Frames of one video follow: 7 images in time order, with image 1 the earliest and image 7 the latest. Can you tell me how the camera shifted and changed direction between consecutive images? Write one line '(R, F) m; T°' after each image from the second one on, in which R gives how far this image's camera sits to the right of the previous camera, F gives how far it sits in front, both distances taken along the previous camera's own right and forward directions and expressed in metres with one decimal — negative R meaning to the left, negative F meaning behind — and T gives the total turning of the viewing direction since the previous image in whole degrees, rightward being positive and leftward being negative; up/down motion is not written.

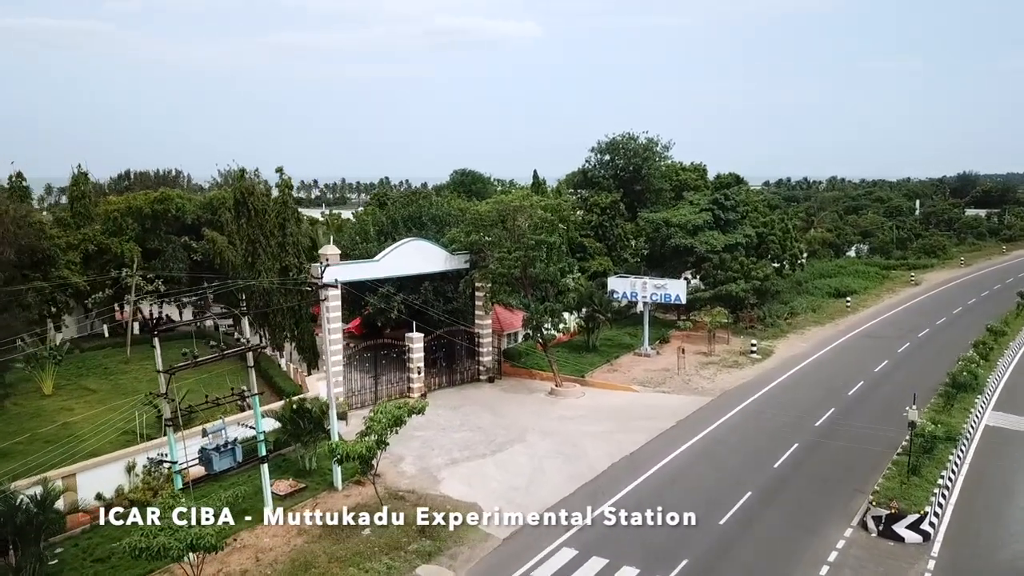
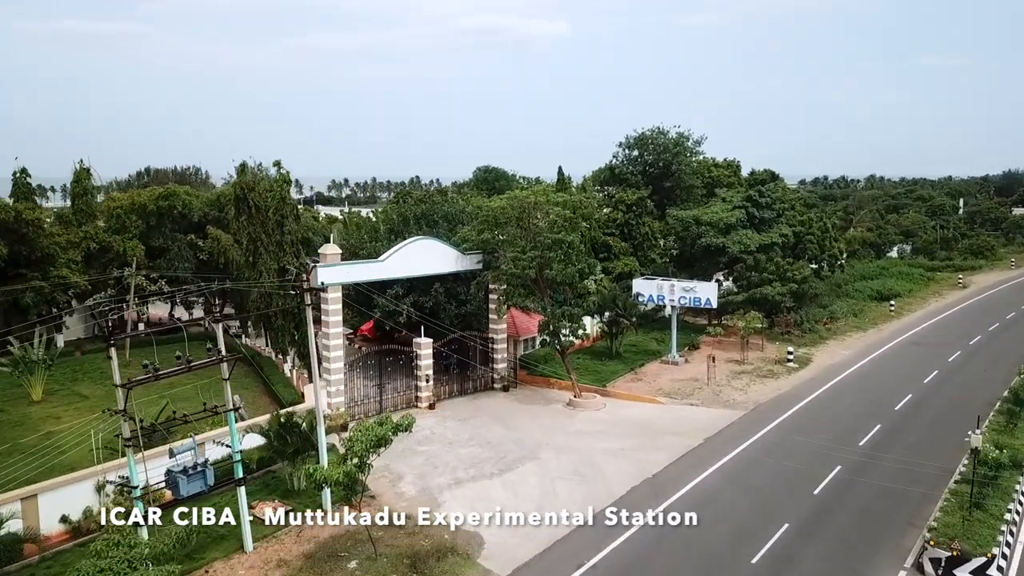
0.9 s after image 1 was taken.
(+0.4, +1.5) m; -2°
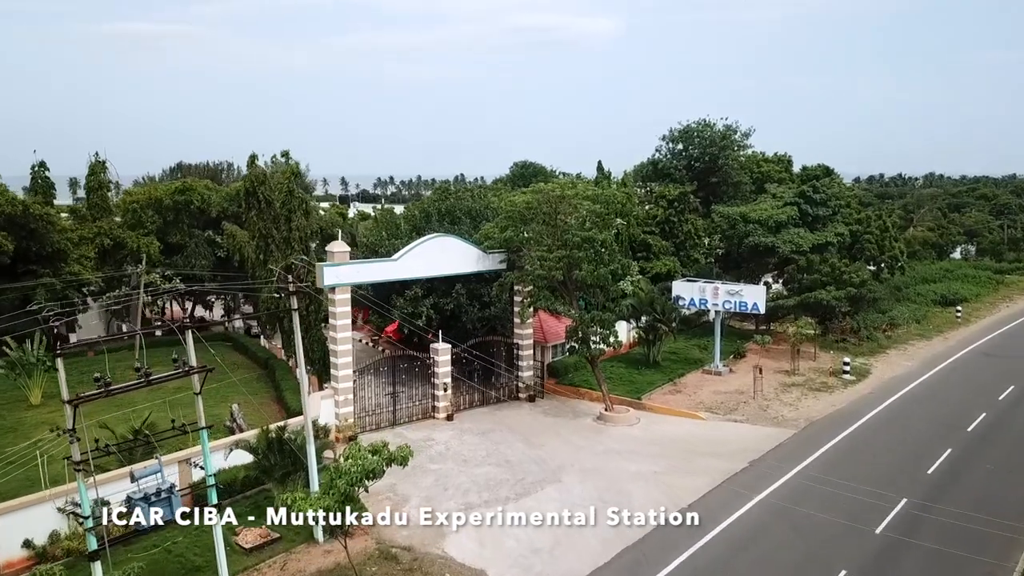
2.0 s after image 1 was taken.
(+0.5, +1.6) m; -3°
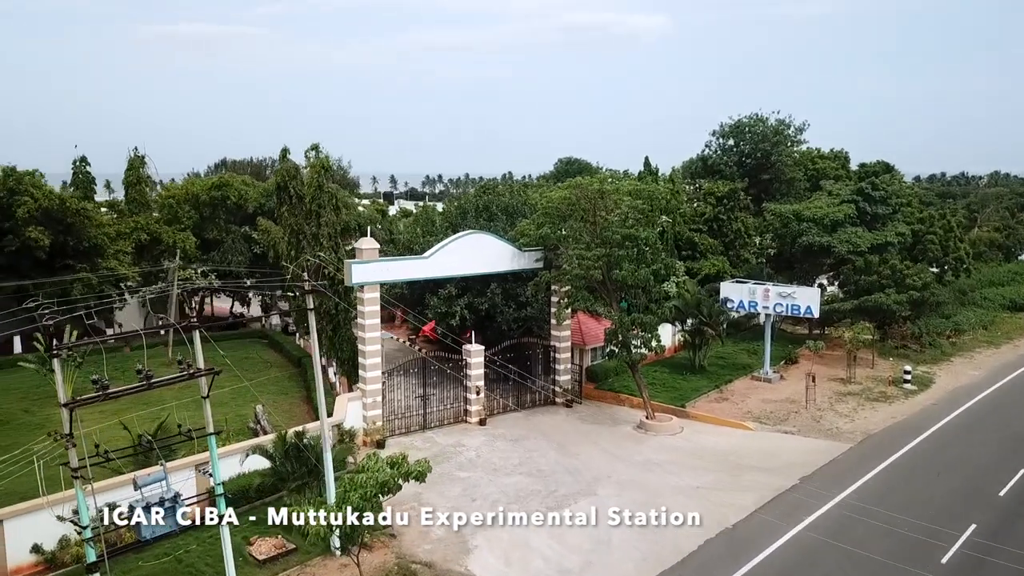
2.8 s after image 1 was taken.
(+0.2, +0.8) m; -3°
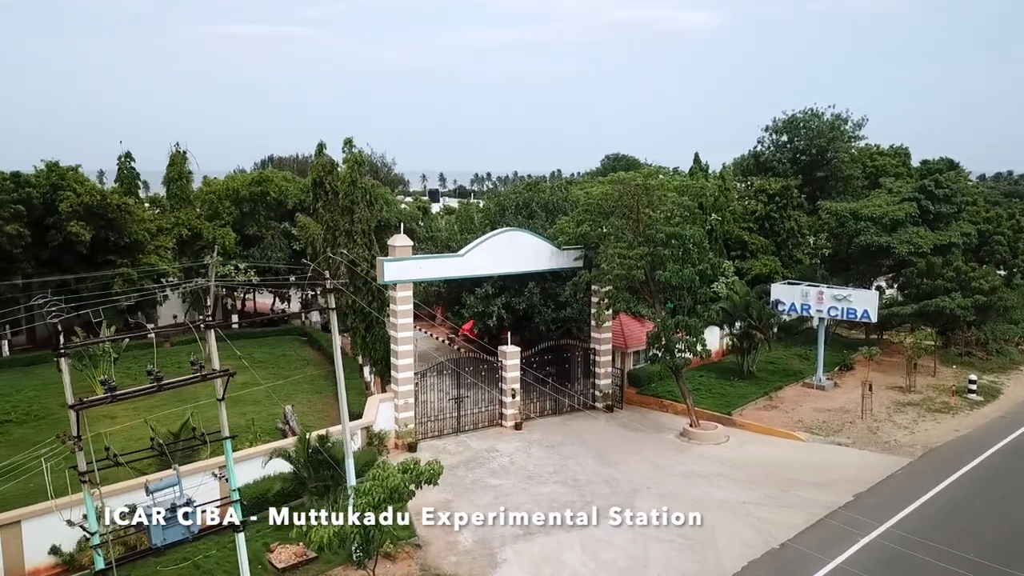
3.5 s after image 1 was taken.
(+0.2, +0.6) m; -3°
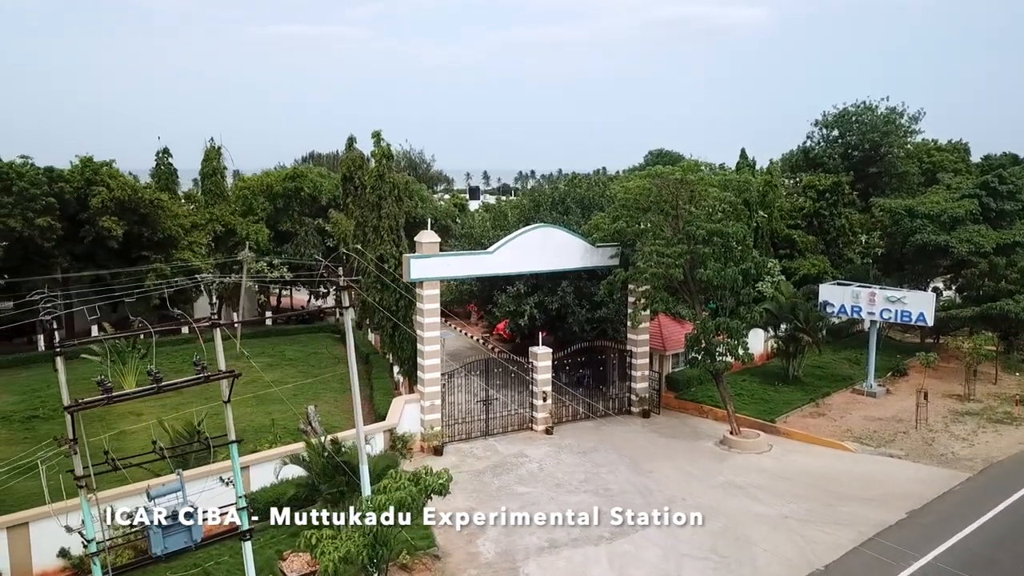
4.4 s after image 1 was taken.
(+0.3, +0.6) m; -3°
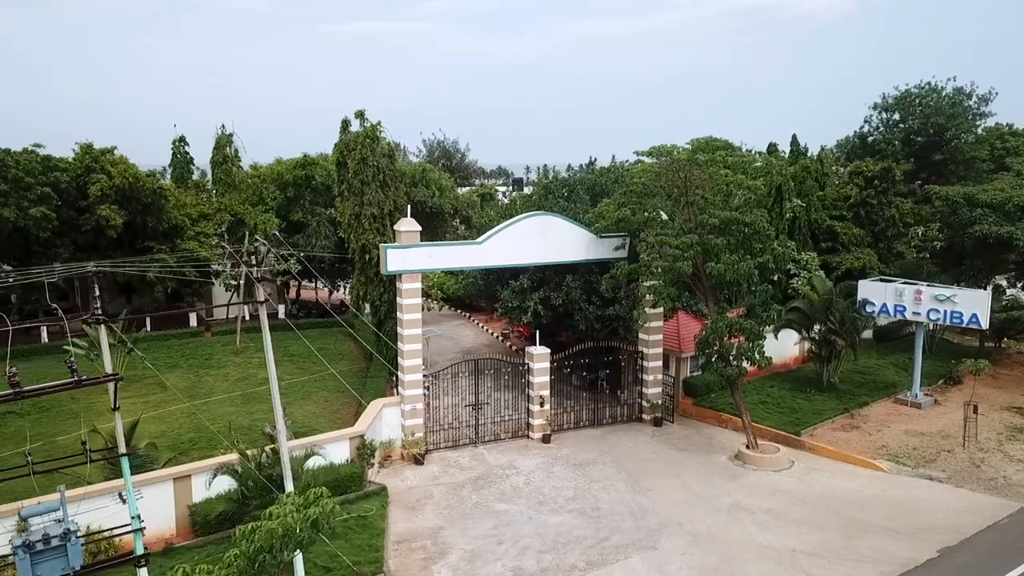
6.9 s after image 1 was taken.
(+1.3, +1.5) m; -5°
